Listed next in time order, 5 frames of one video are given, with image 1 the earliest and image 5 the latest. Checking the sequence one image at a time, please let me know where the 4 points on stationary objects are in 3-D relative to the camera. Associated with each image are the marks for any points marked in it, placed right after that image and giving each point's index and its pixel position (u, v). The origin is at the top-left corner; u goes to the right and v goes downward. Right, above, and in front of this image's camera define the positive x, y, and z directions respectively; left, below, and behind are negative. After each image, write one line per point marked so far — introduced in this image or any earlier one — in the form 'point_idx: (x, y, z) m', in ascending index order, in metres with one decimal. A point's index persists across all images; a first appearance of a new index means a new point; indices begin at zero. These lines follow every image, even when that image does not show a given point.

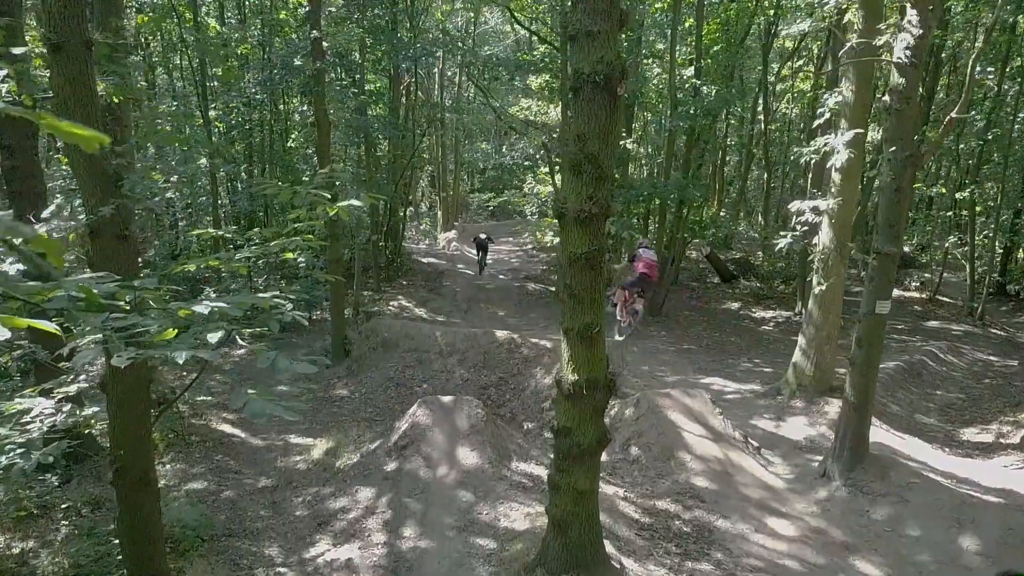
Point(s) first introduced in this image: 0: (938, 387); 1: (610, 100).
0: (+7.5, -1.7, +11.3) m
1: (+0.7, +1.4, +4.7) m
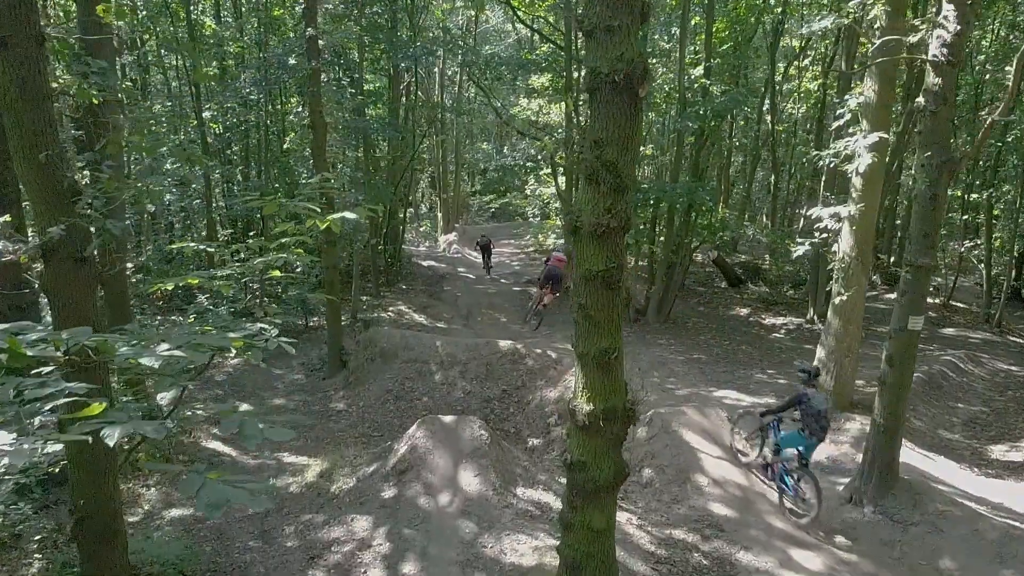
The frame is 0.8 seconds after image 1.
0: (+7.5, -1.9, +10.8) m
1: (+0.8, +1.2, +4.2) m
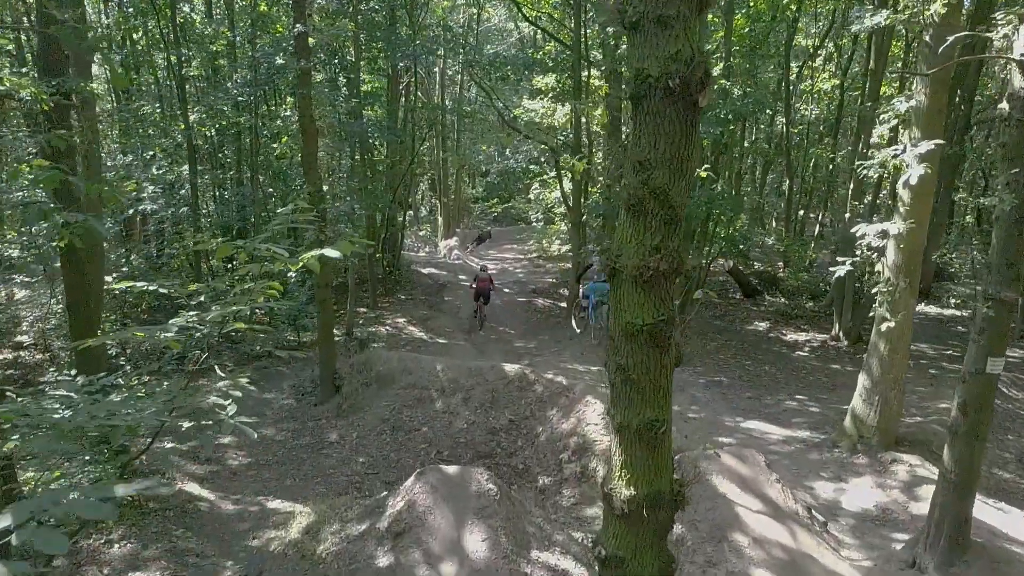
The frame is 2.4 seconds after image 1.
0: (+7.6, -2.2, +9.9) m
1: (+0.9, +0.9, +3.3) m
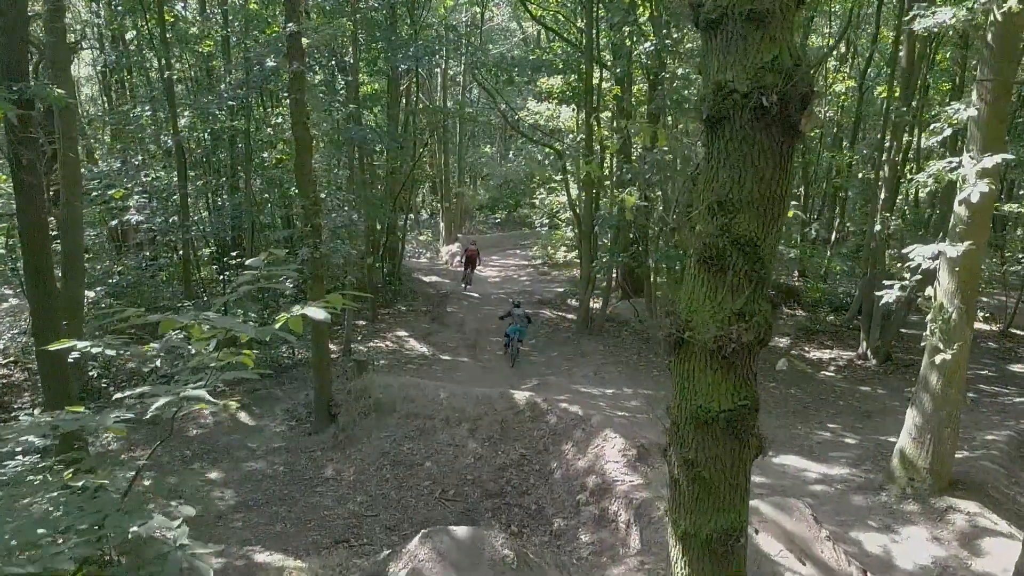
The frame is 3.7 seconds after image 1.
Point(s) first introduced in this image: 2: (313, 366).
0: (+7.8, -2.5, +9.1) m
1: (+1.1, +0.6, +2.5) m
2: (-3.0, -1.2, +9.7) m
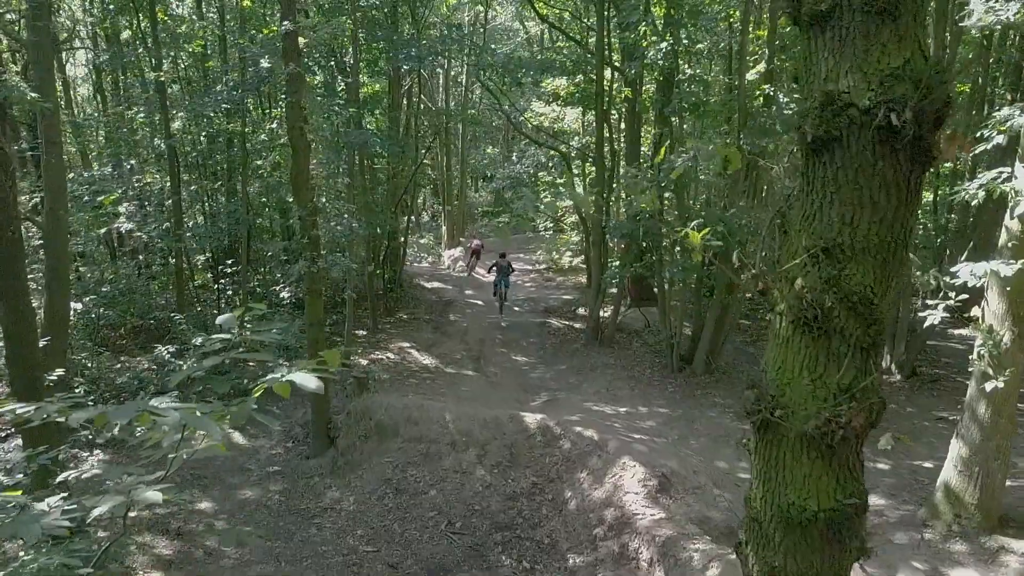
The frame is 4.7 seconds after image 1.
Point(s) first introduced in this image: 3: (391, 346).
0: (+7.9, -2.7, +8.6) m
1: (+1.2, +0.4, +1.9) m
2: (-2.9, -1.4, +9.2) m
3: (-2.8, -1.3, +14.6) m
